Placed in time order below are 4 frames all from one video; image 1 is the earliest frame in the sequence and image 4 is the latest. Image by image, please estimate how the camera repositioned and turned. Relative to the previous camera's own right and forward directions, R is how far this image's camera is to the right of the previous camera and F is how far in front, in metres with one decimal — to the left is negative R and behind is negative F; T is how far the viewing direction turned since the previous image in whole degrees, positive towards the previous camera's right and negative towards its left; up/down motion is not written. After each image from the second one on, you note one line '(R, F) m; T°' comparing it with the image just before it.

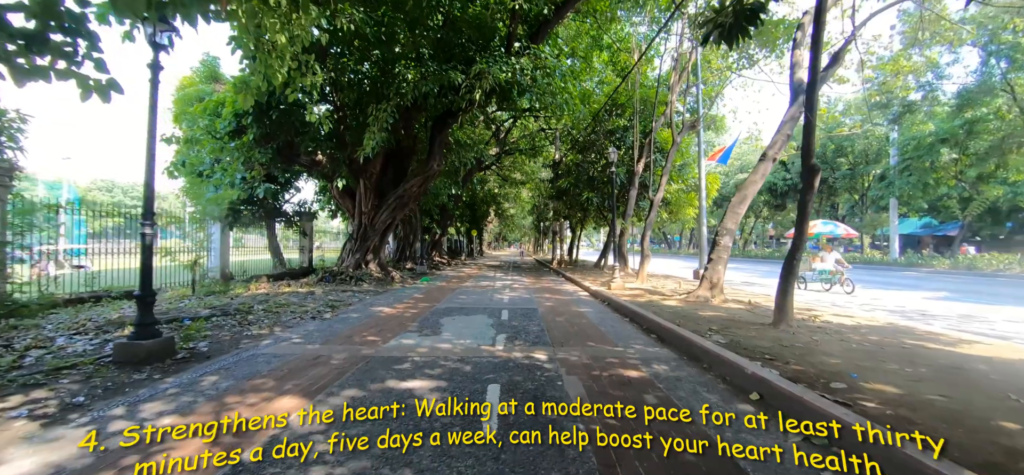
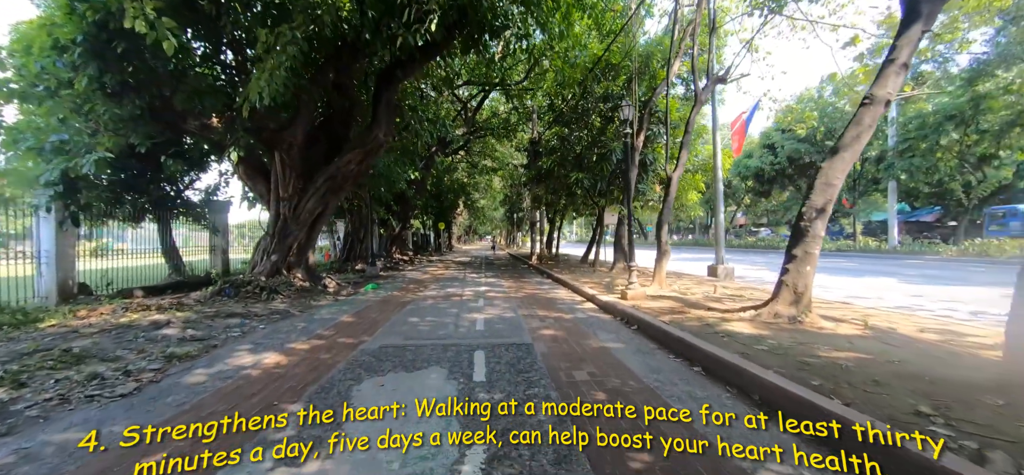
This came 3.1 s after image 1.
(-0.1, +3.4) m; +4°
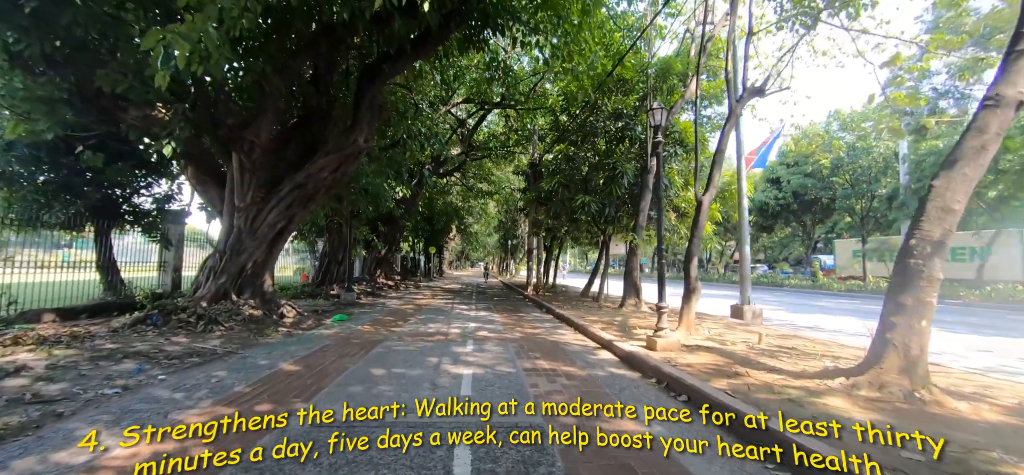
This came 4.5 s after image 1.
(-0.1, +1.6) m; +1°
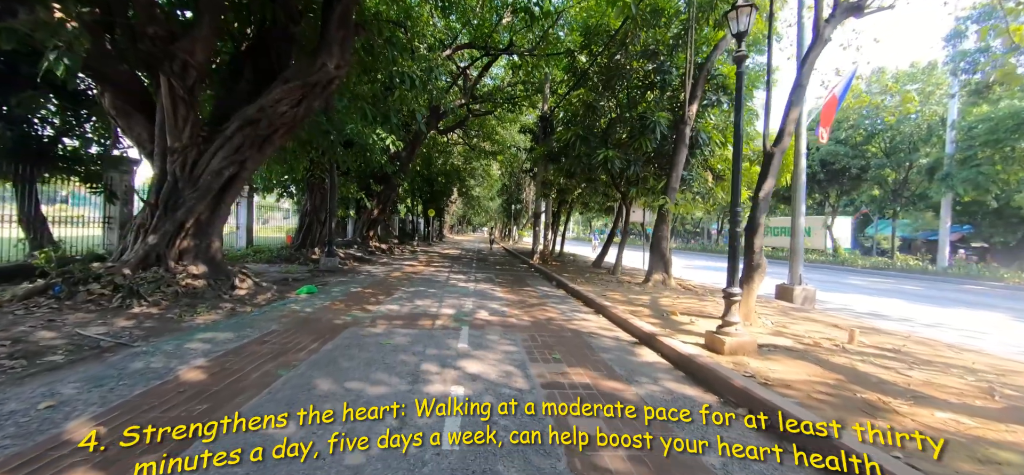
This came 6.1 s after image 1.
(-0.1, +1.8) m; 0°
